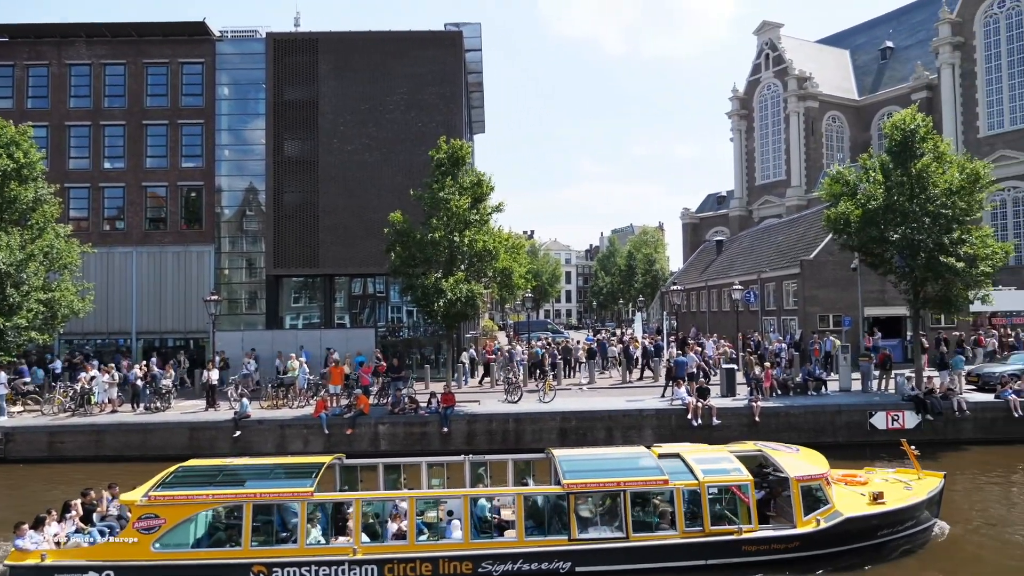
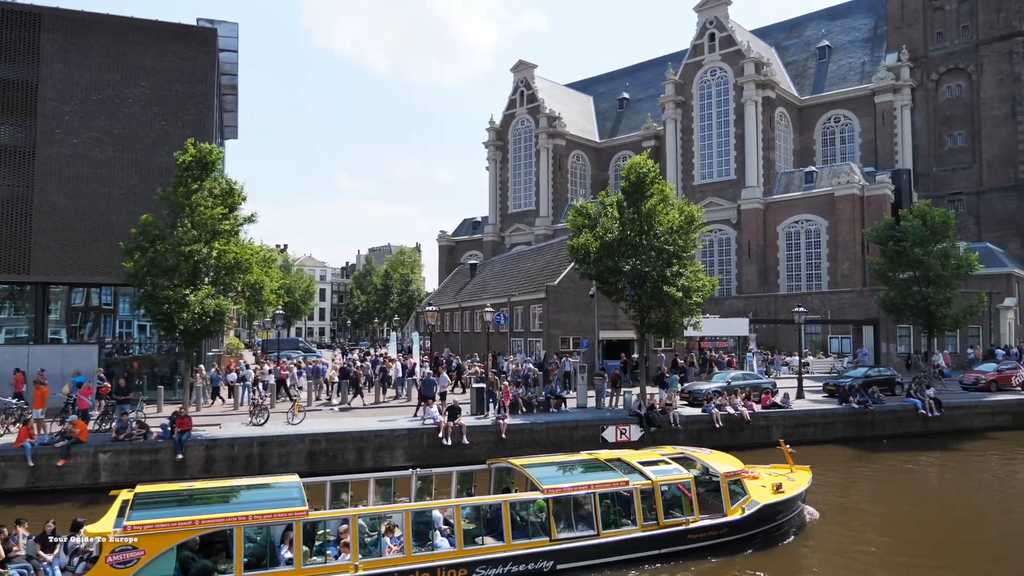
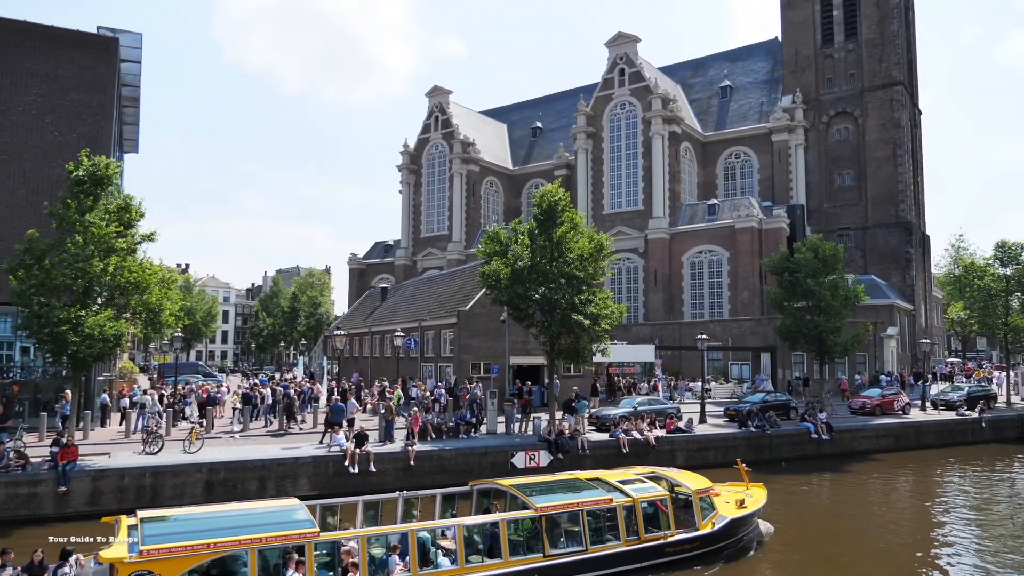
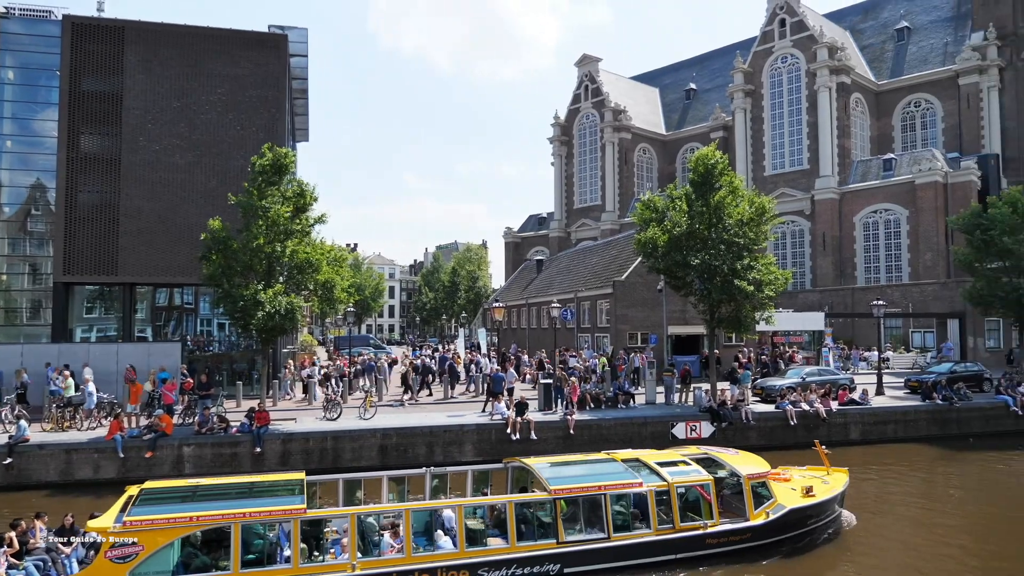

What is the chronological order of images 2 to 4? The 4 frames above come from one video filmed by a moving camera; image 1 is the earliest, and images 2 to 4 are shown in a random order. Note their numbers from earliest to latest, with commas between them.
4, 2, 3
